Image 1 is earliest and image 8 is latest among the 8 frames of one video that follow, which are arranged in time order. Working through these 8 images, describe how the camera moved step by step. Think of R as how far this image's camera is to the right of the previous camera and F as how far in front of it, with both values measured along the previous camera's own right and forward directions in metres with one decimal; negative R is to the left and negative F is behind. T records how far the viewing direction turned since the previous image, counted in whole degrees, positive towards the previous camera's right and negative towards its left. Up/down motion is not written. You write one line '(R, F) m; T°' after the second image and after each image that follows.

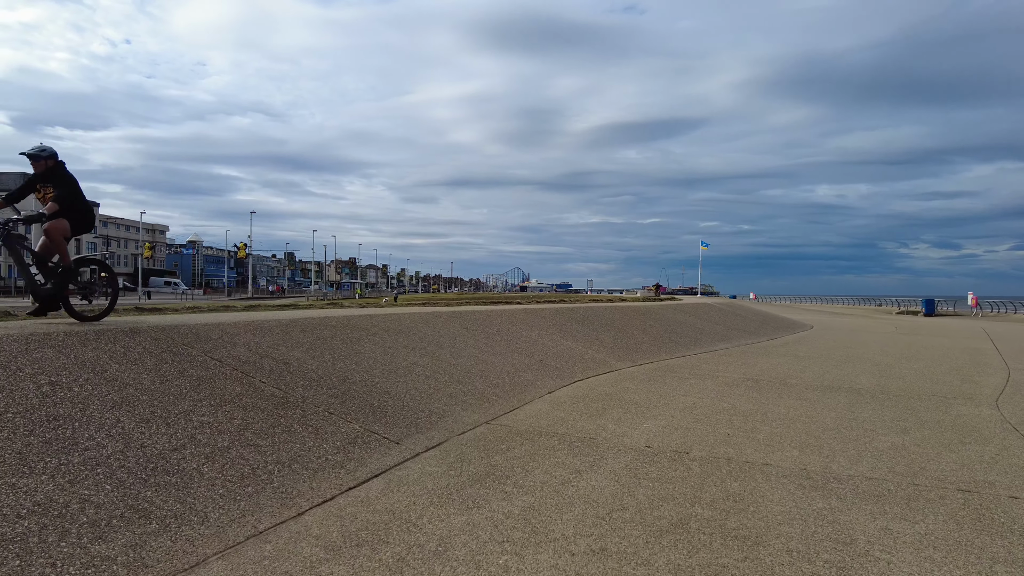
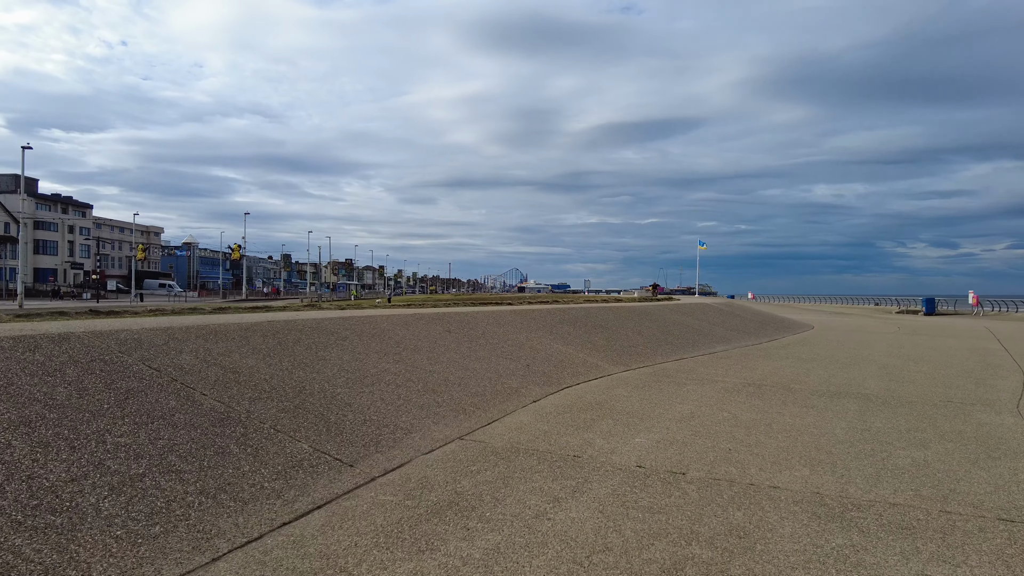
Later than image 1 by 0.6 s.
(+0.3, +1.0) m; 0°
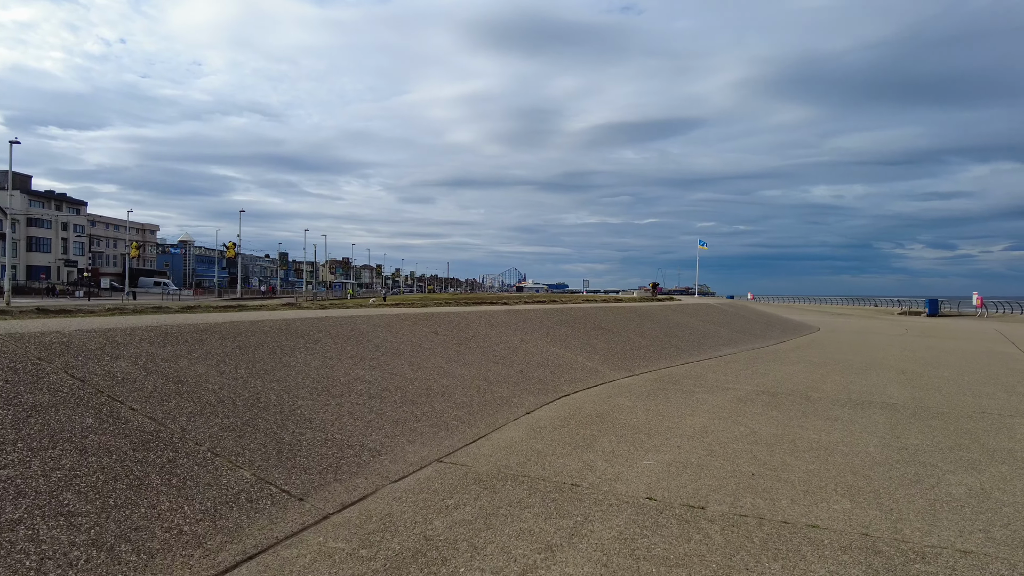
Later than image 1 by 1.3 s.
(+0.1, +1.2) m; 0°
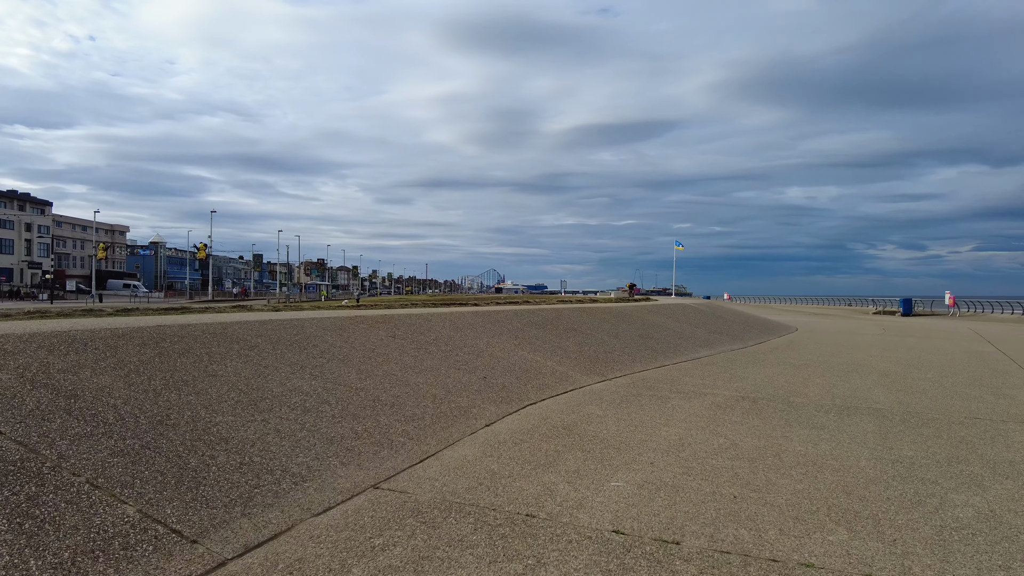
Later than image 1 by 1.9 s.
(+0.3, +1.0) m; +2°
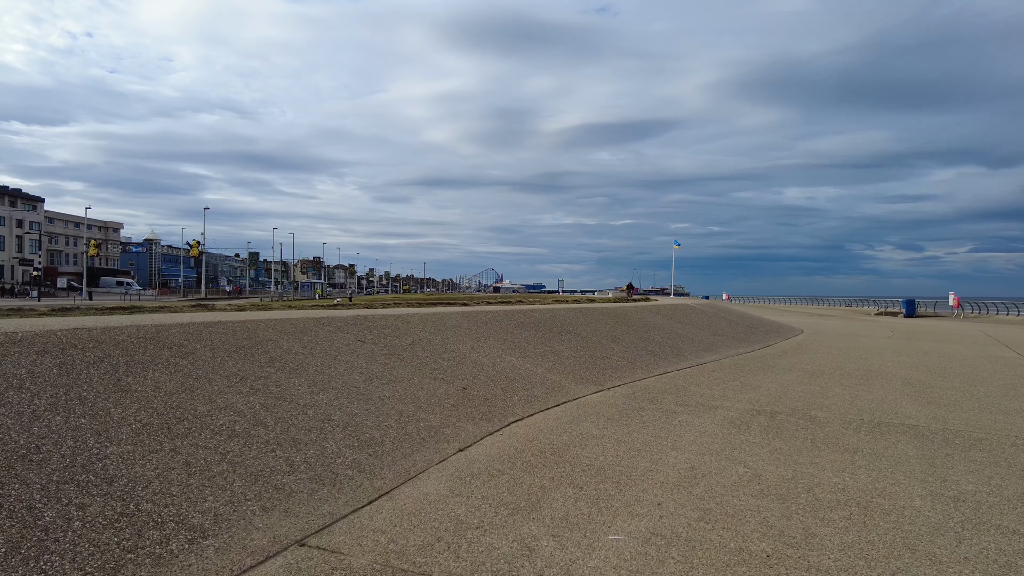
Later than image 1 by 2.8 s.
(+0.2, +1.5) m; 0°
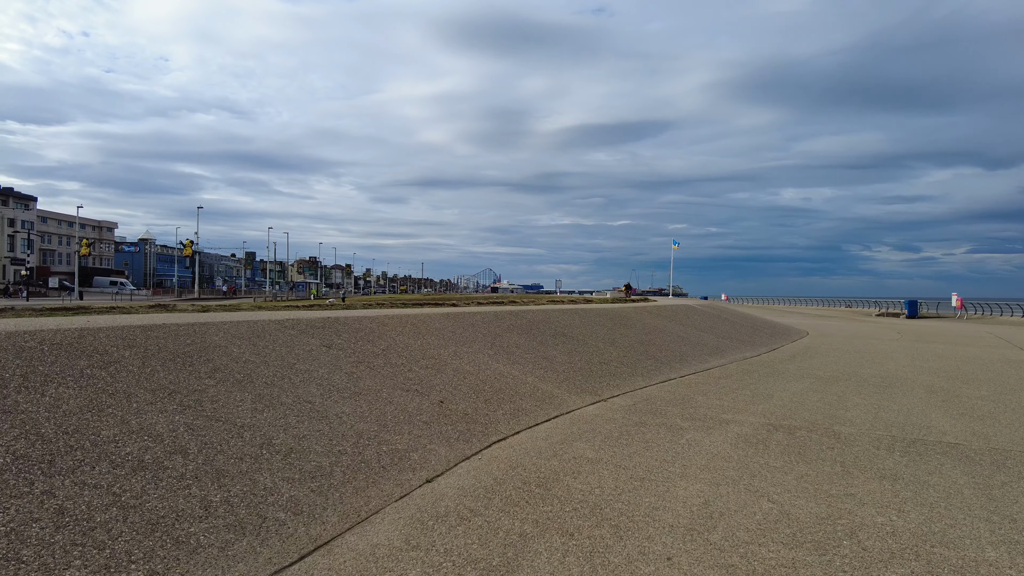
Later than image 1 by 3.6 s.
(+0.2, +1.3) m; 0°
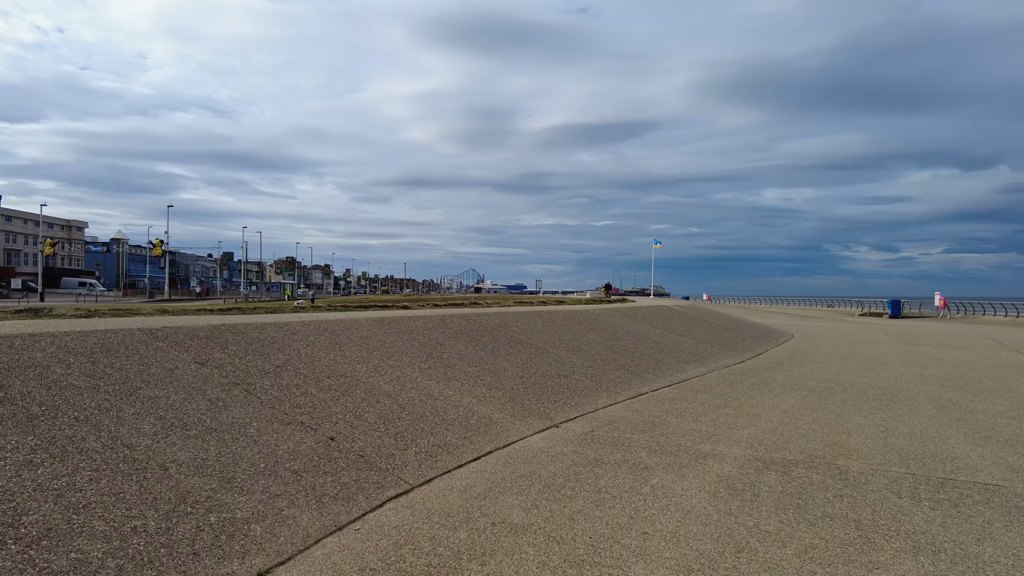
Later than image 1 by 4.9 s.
(+0.7, +2.1) m; +1°
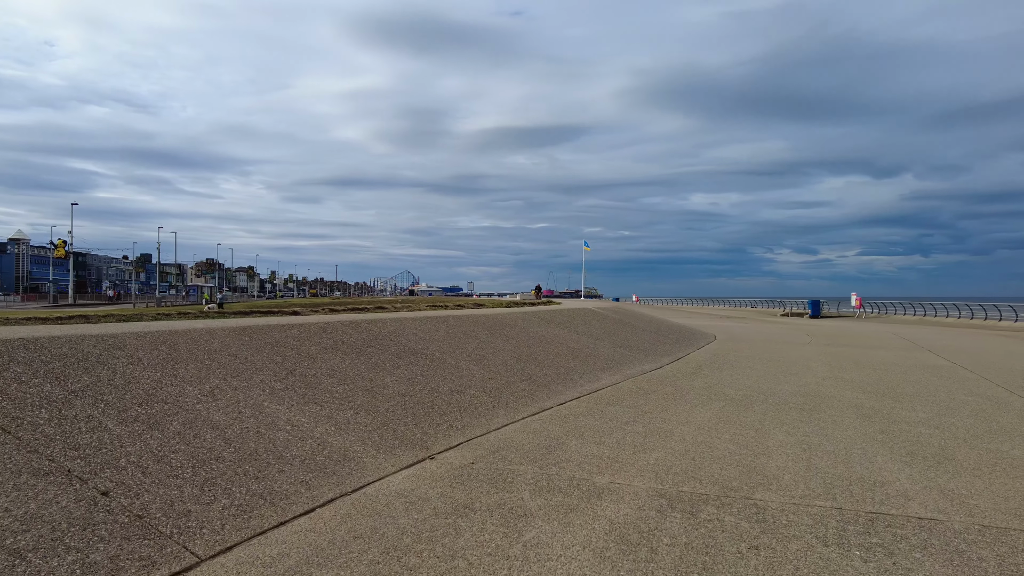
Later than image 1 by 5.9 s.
(+0.8, +1.4) m; +5°
